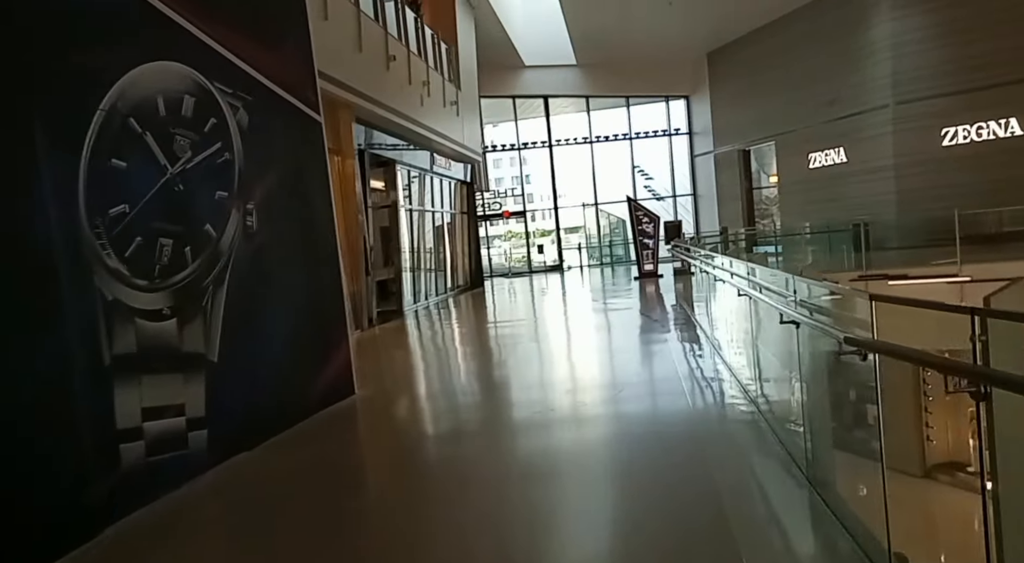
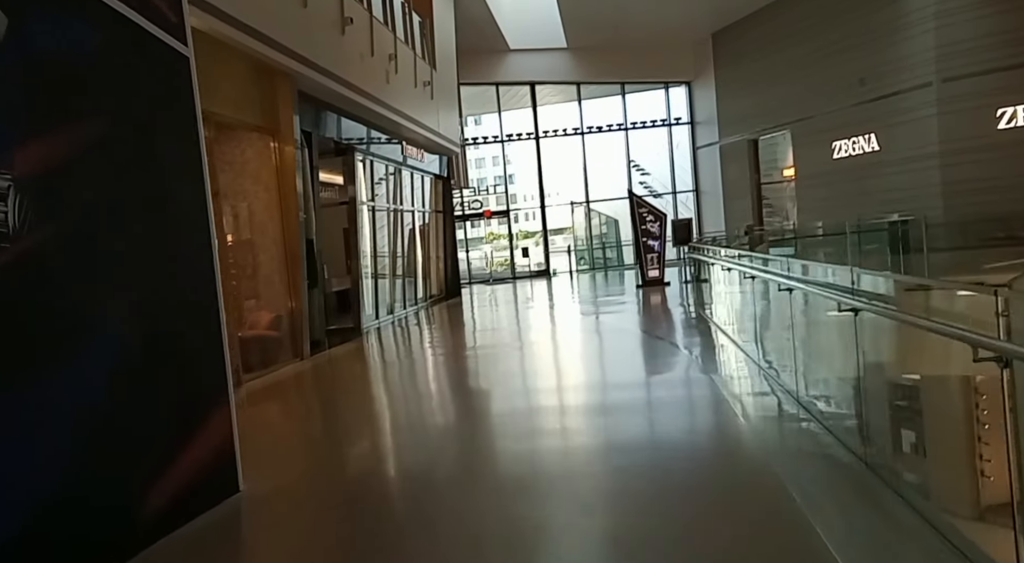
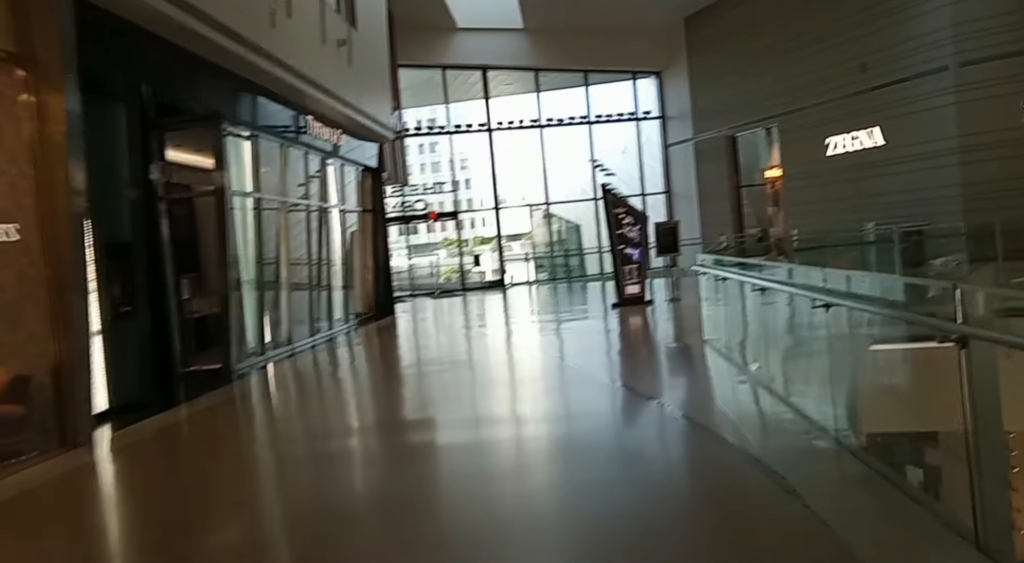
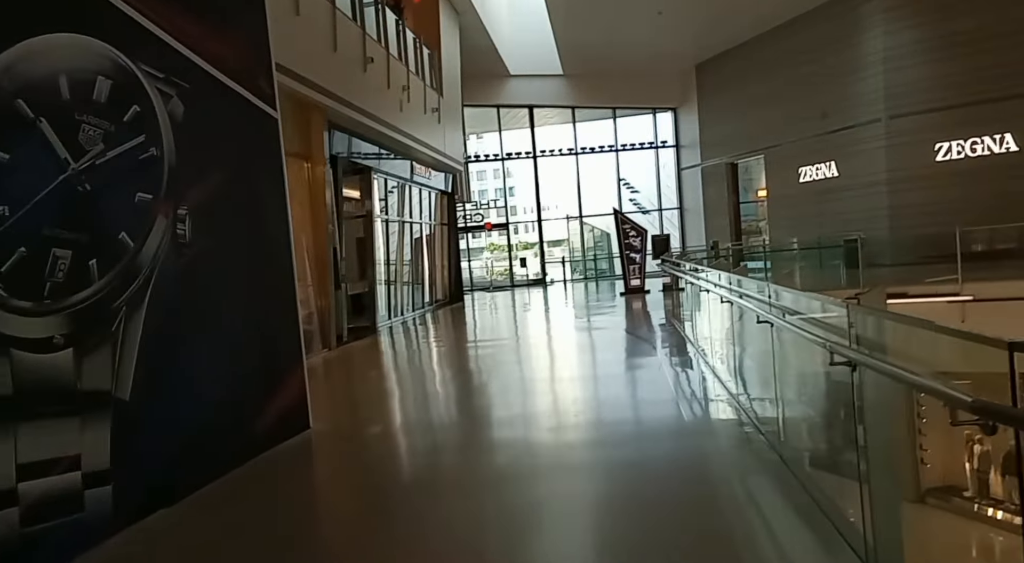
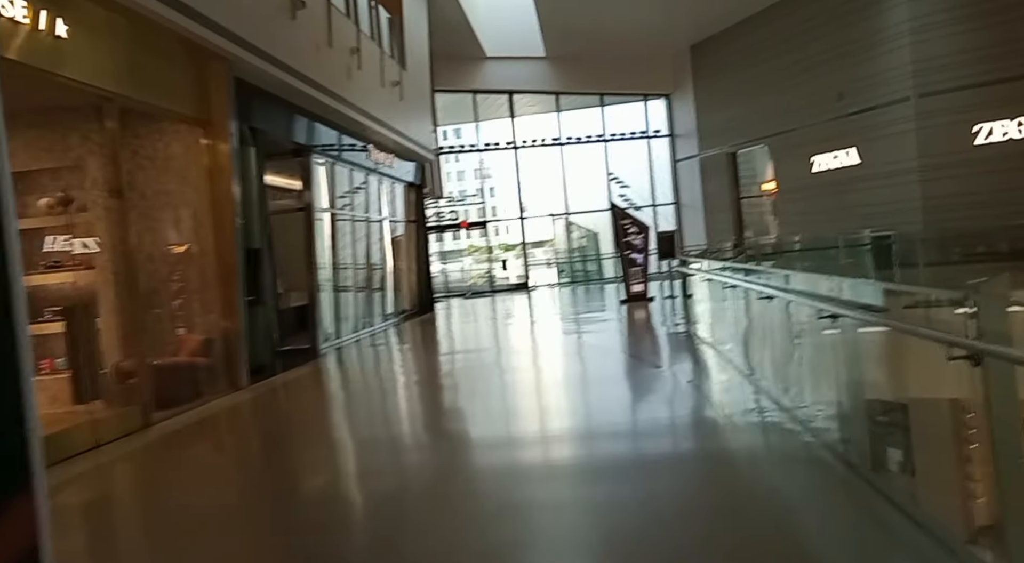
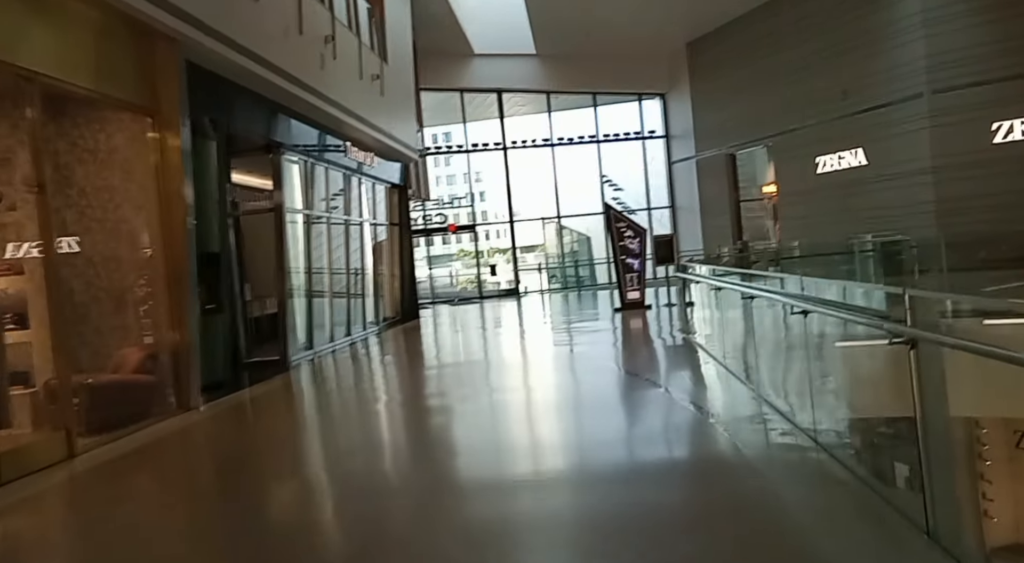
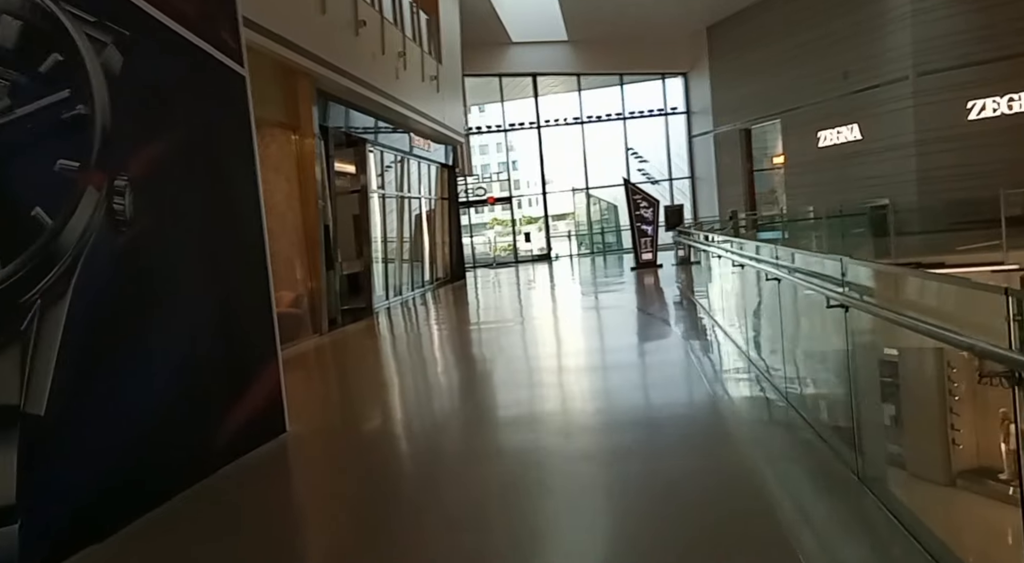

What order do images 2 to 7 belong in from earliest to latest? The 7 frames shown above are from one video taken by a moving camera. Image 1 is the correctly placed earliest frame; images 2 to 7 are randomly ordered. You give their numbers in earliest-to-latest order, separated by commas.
4, 7, 2, 5, 6, 3
